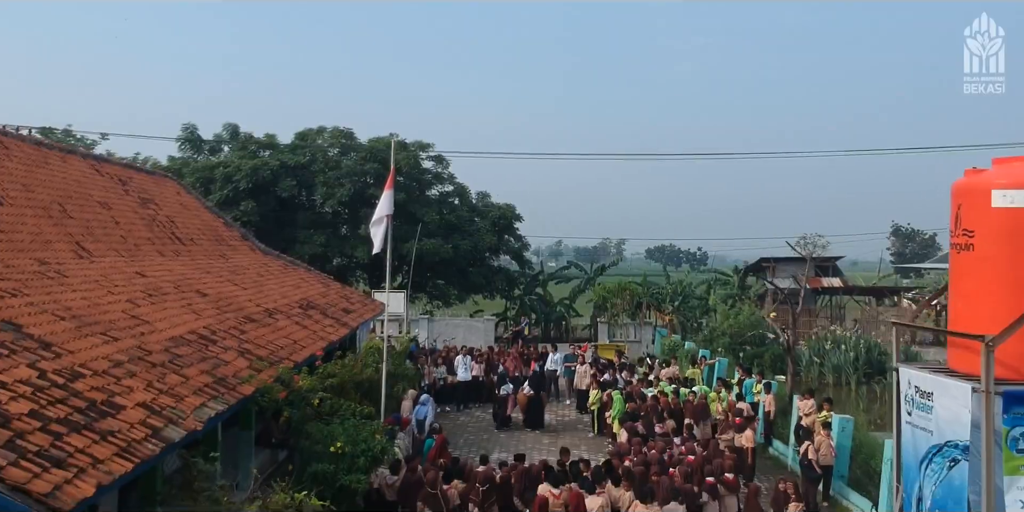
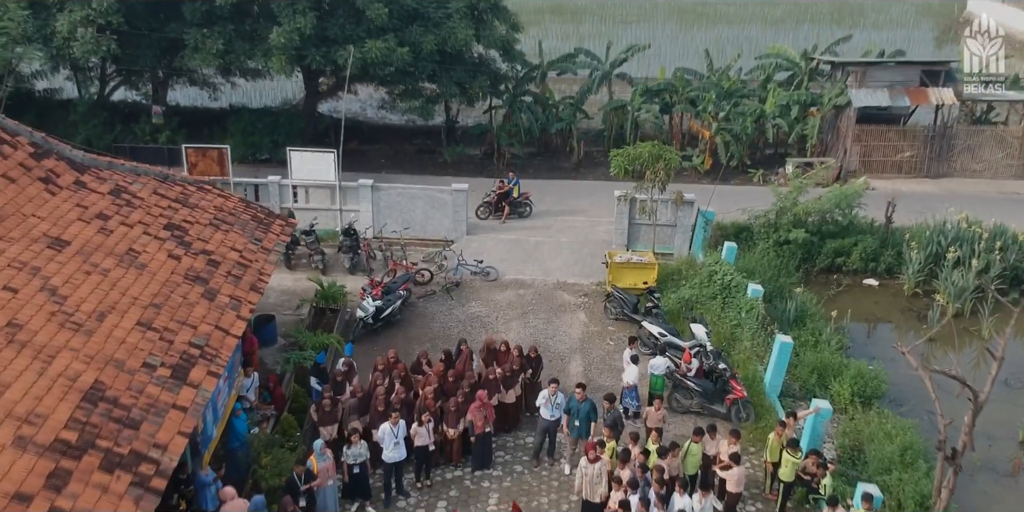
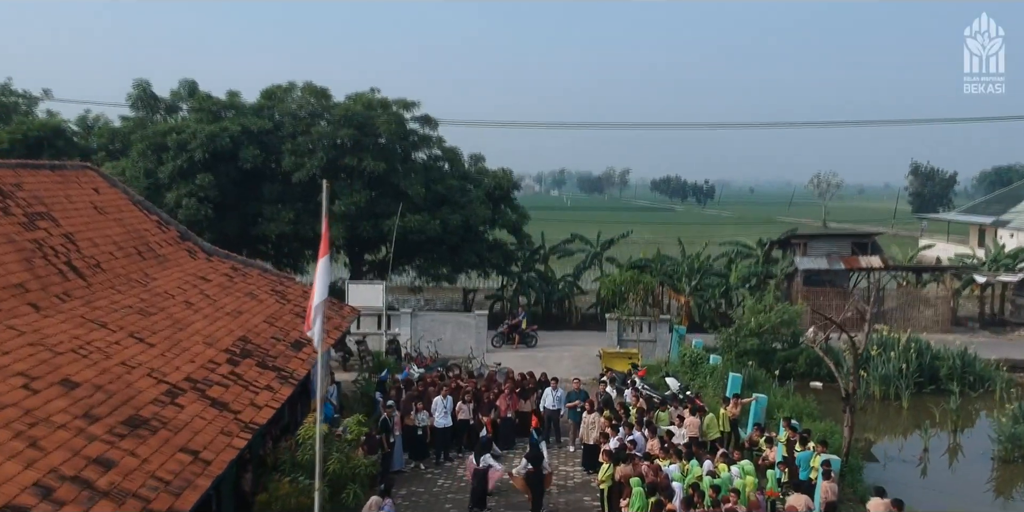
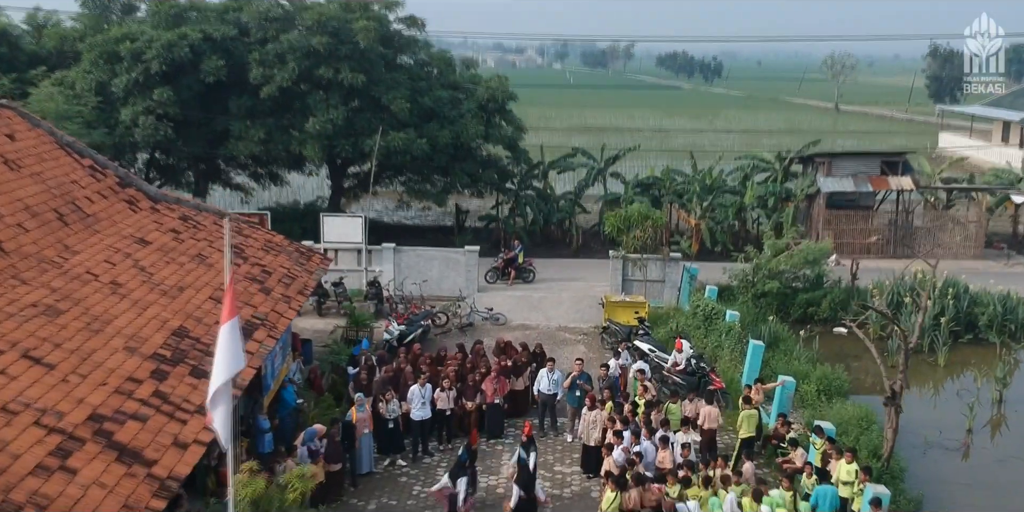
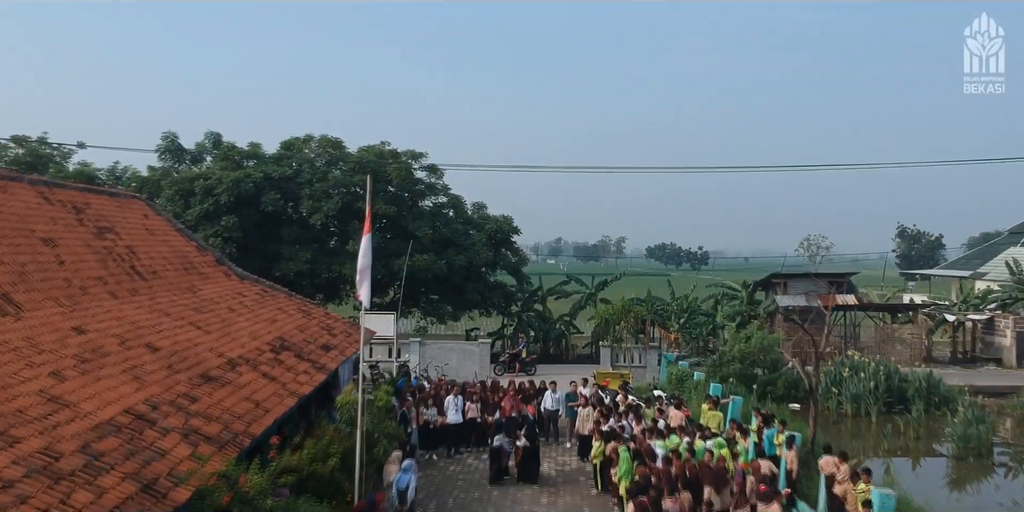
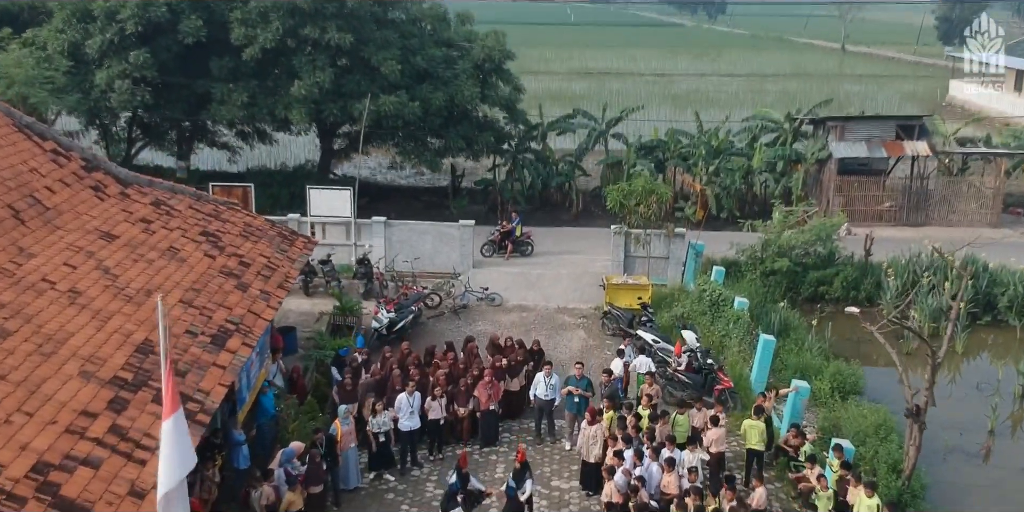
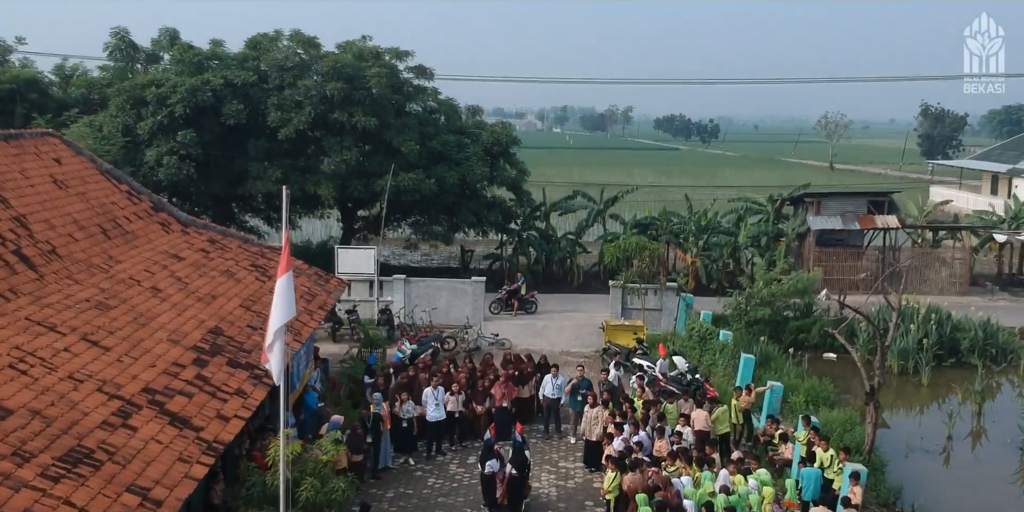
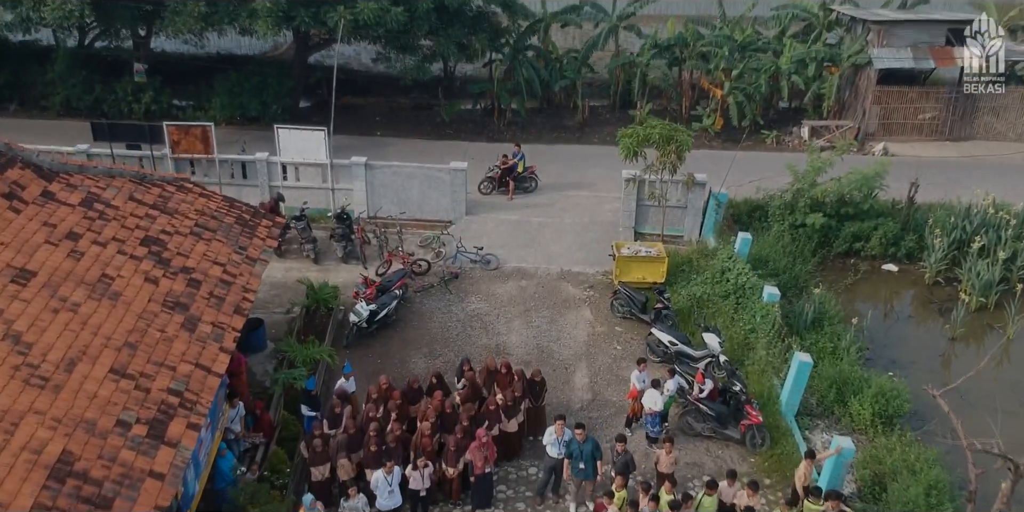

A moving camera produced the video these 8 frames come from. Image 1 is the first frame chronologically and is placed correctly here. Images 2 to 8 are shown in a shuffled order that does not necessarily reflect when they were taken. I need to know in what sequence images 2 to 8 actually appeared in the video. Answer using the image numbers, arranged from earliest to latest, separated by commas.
5, 3, 7, 4, 6, 2, 8
